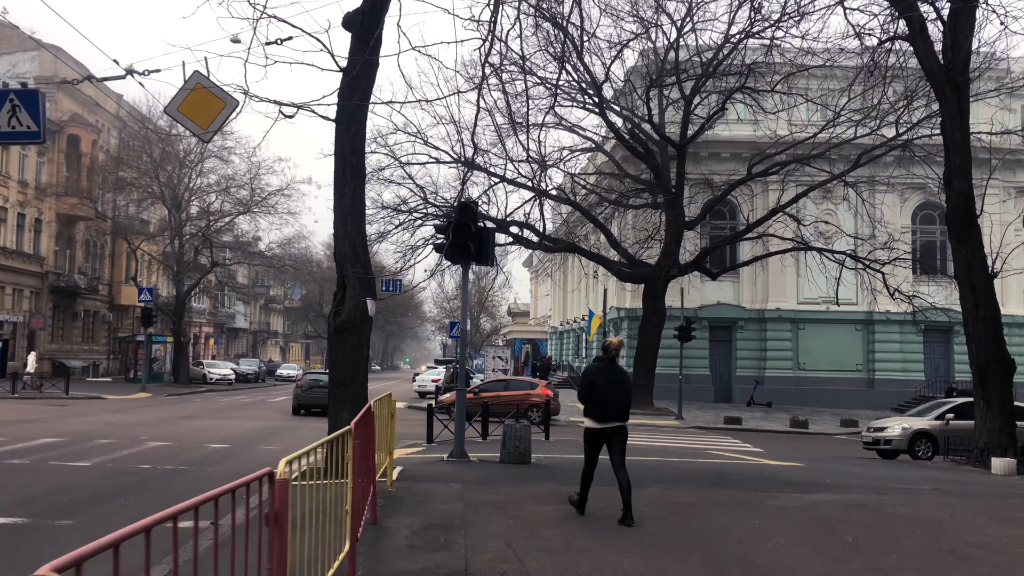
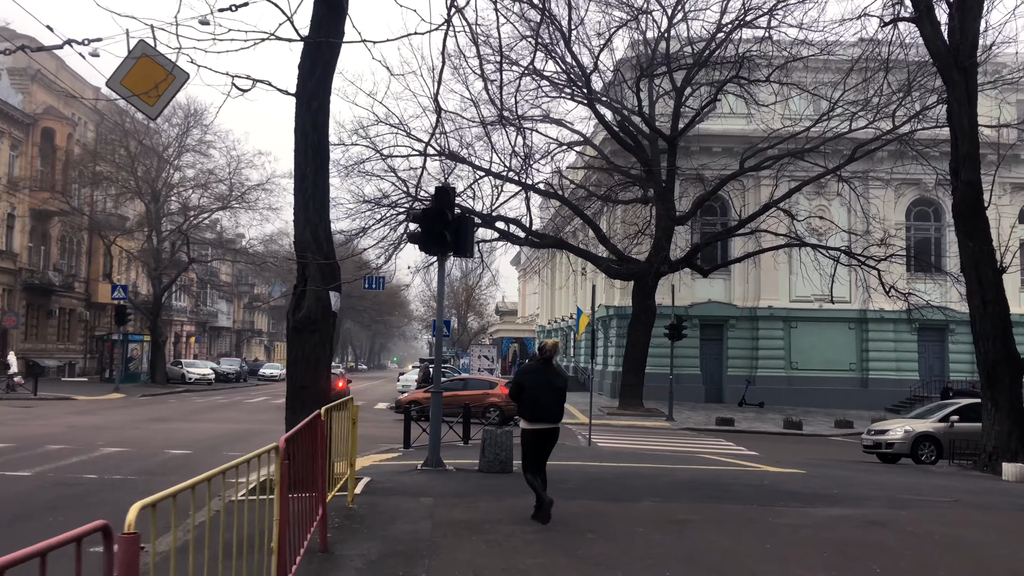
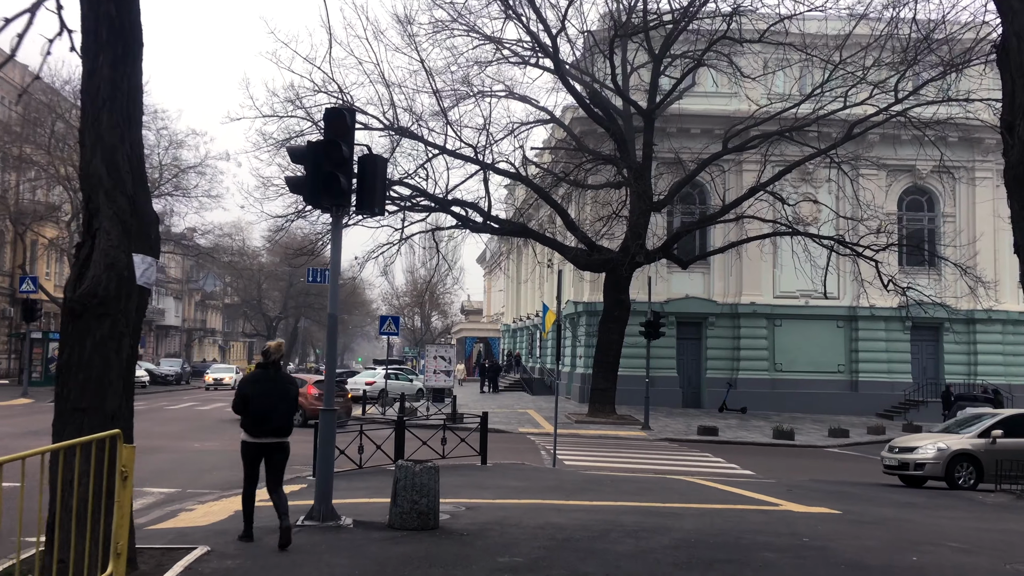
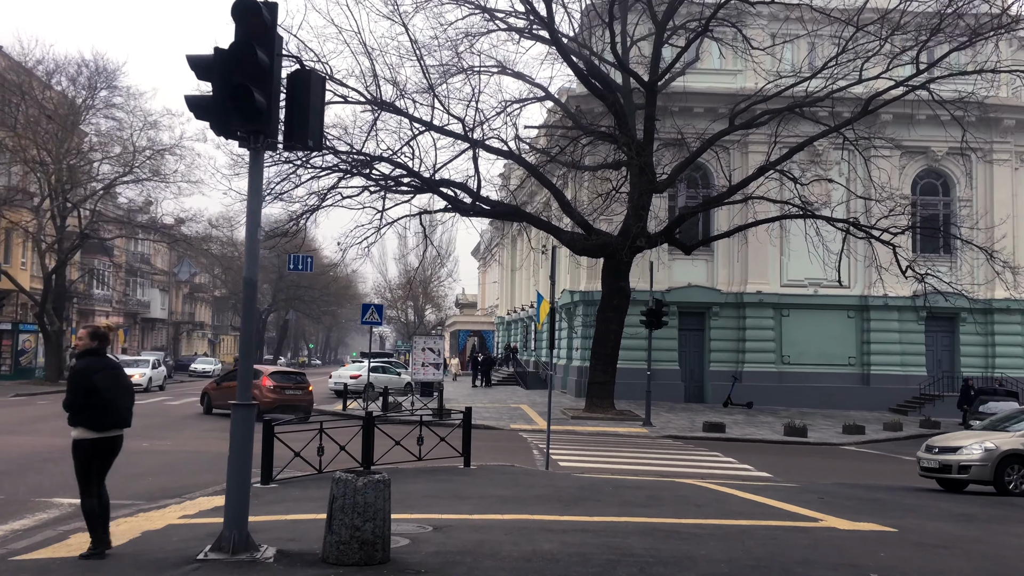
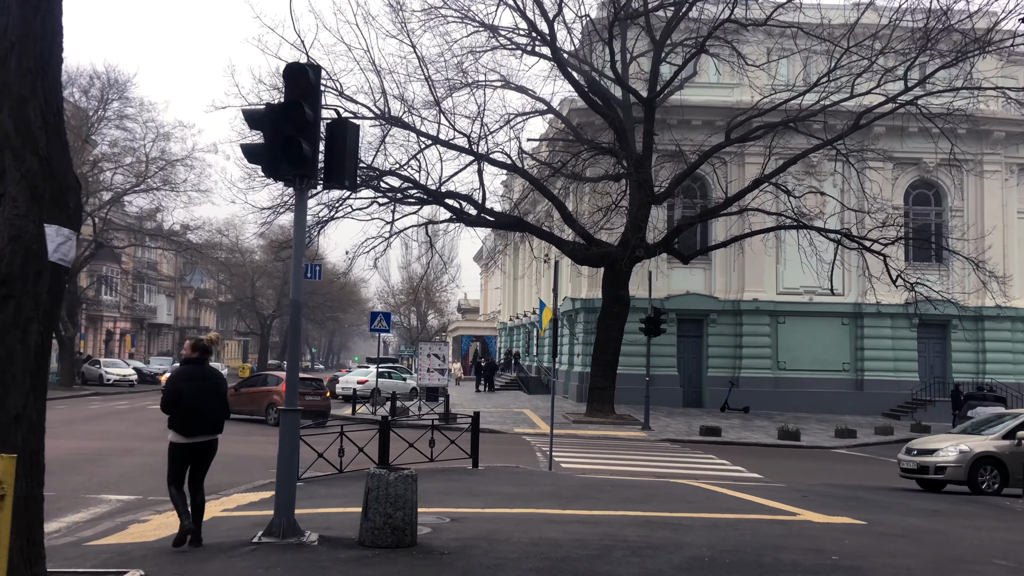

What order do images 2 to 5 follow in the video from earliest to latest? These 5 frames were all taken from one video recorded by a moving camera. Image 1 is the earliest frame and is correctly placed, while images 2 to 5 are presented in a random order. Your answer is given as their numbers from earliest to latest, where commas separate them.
2, 3, 5, 4
